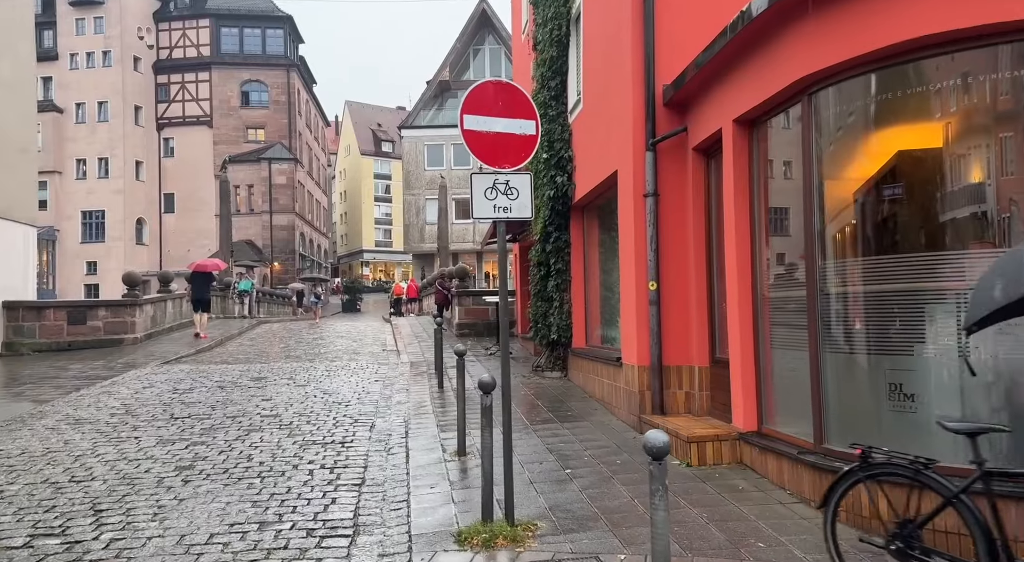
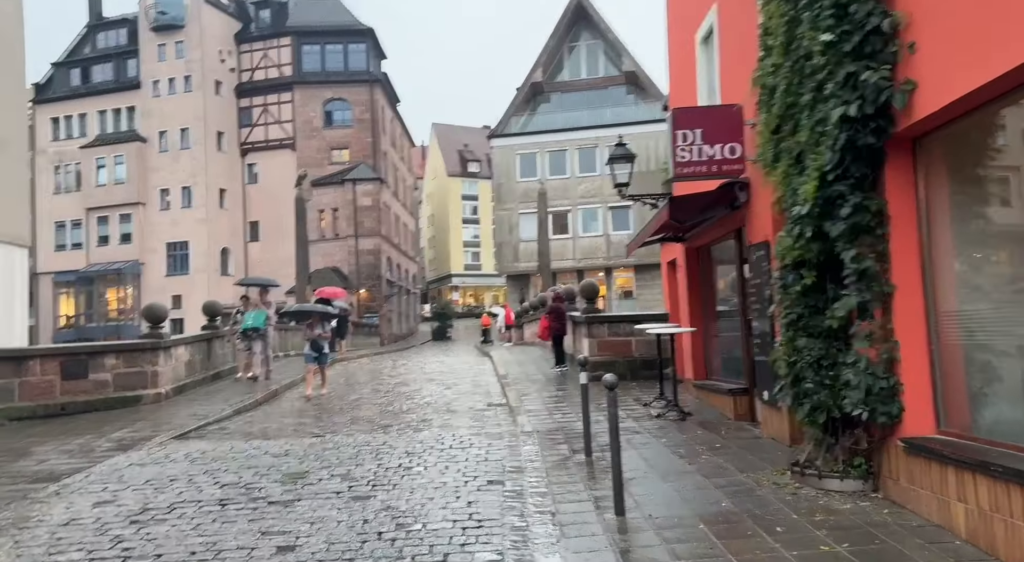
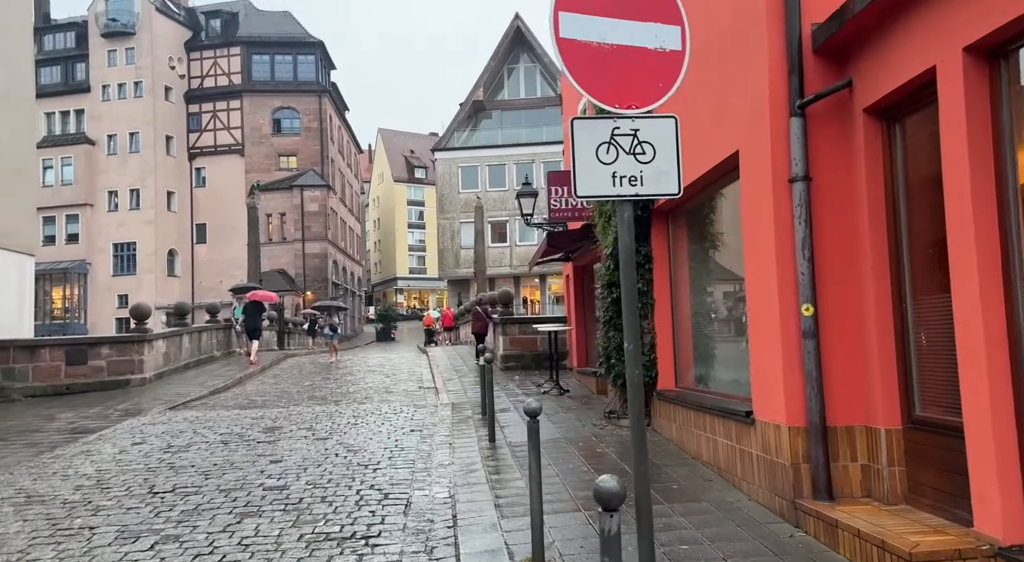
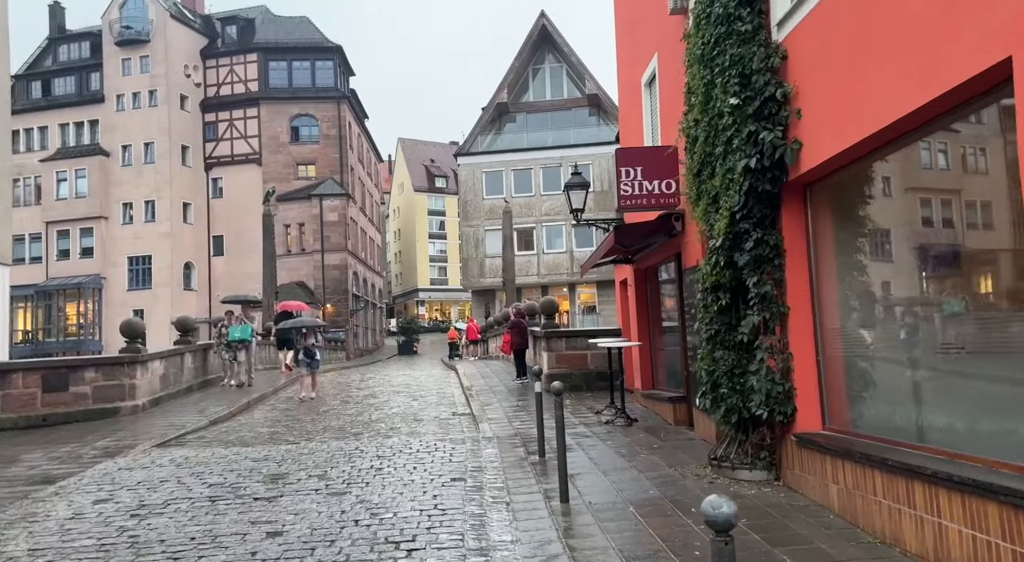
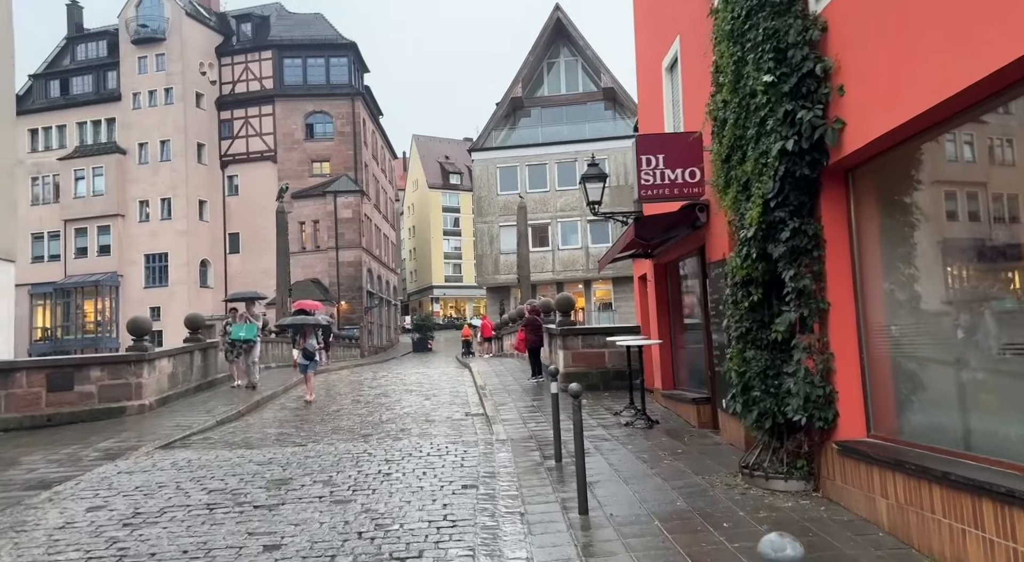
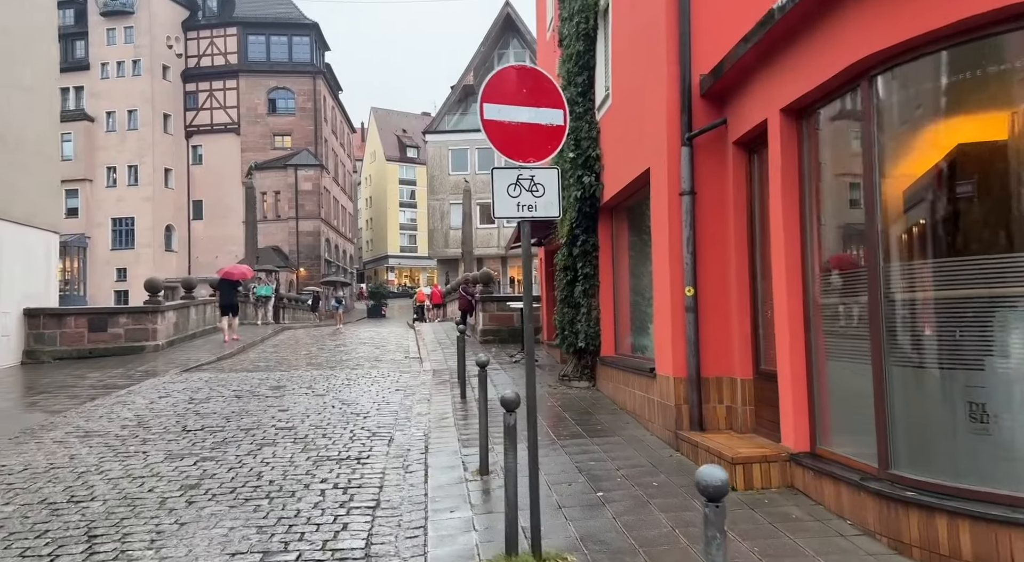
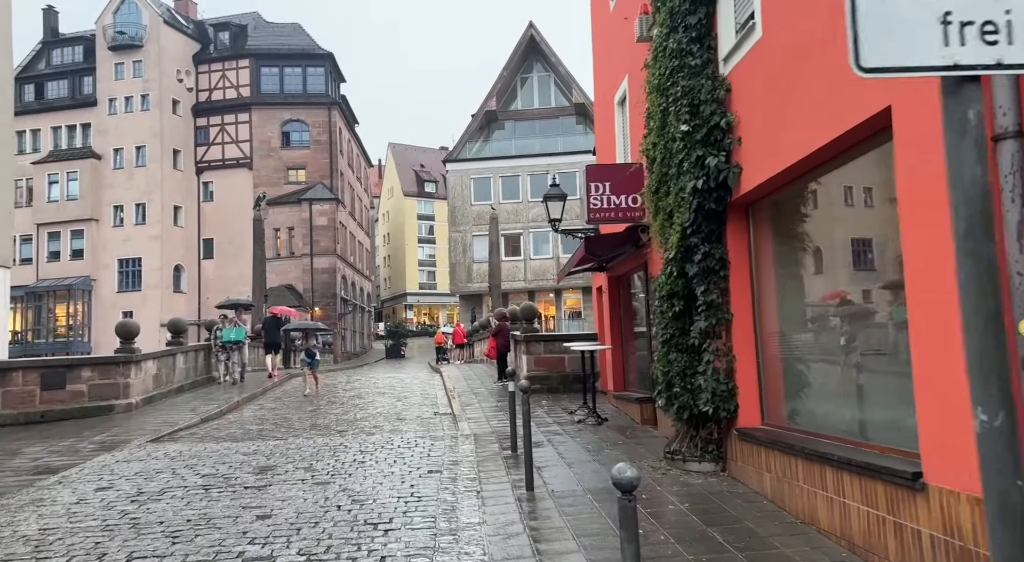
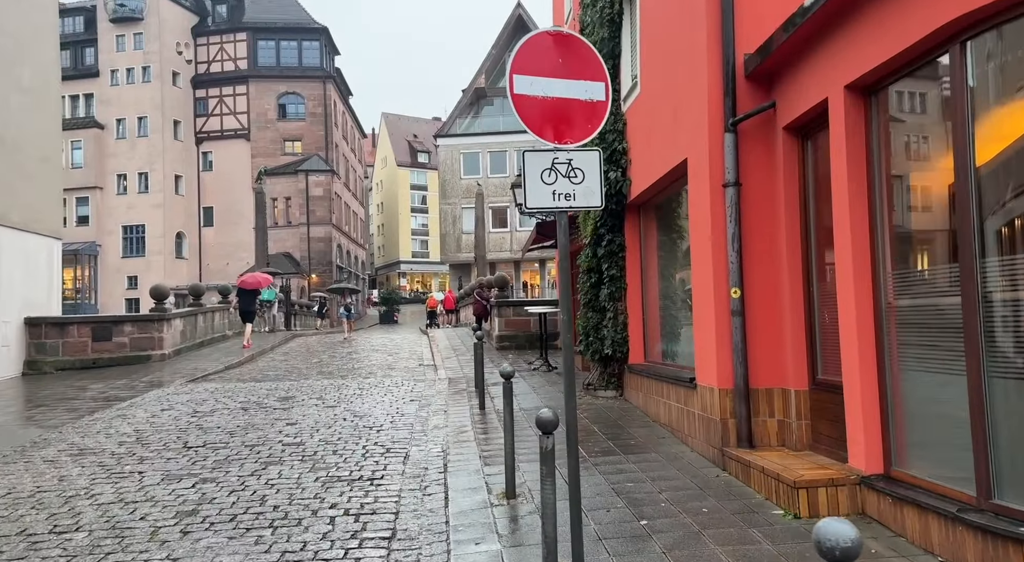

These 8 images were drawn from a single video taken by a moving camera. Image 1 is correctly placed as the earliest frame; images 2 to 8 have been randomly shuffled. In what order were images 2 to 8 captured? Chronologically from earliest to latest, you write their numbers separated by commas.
6, 8, 3, 7, 4, 5, 2
